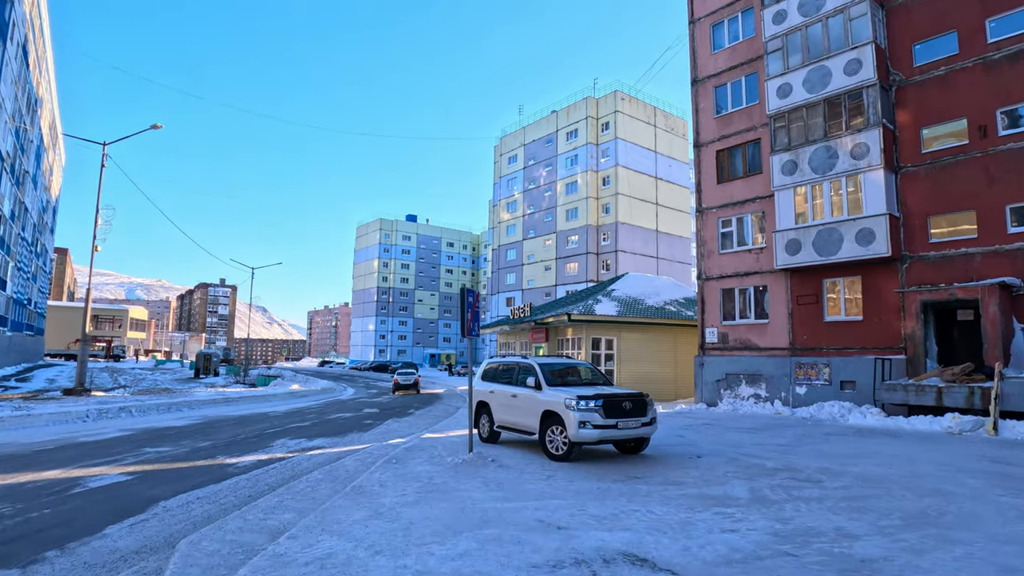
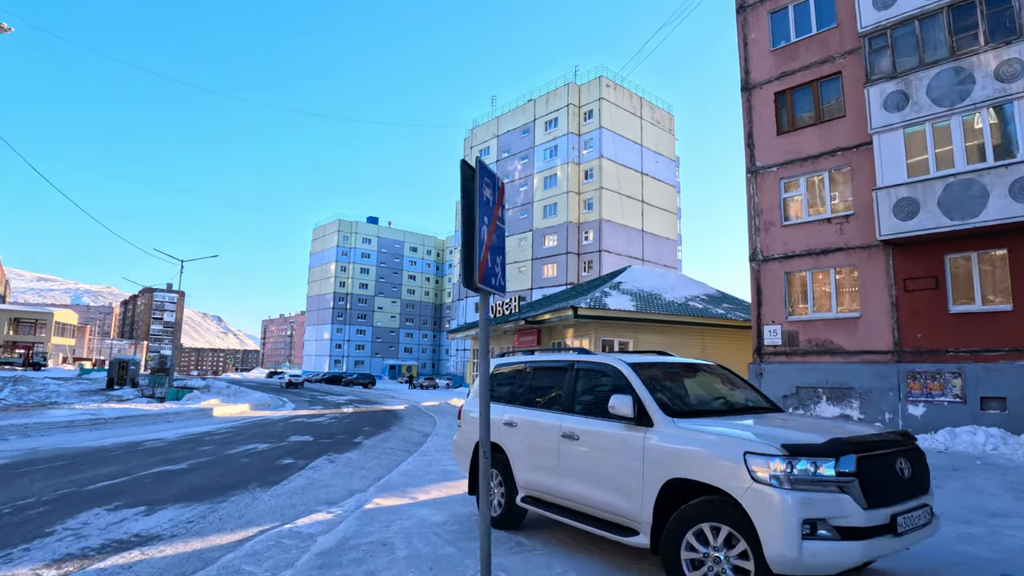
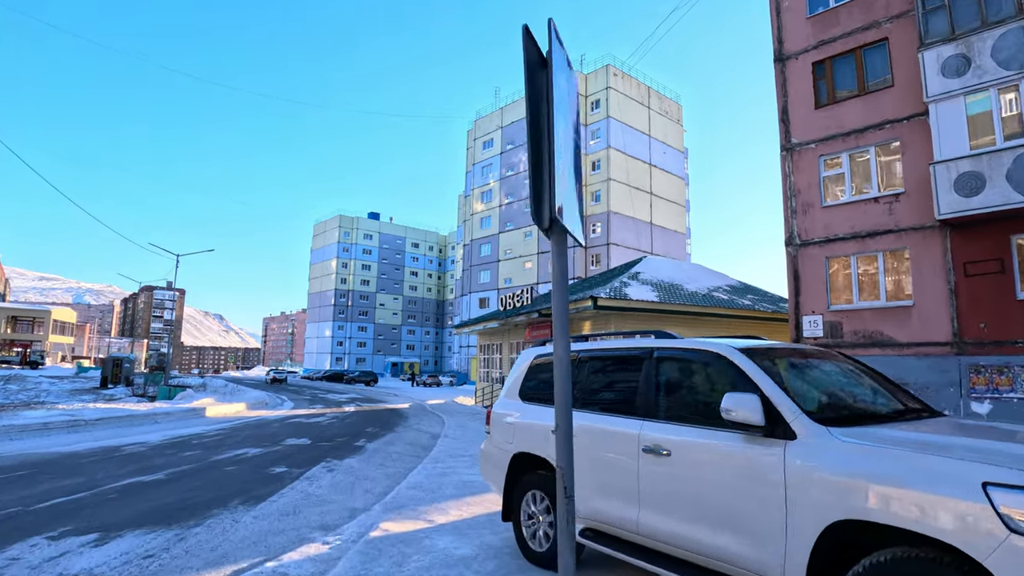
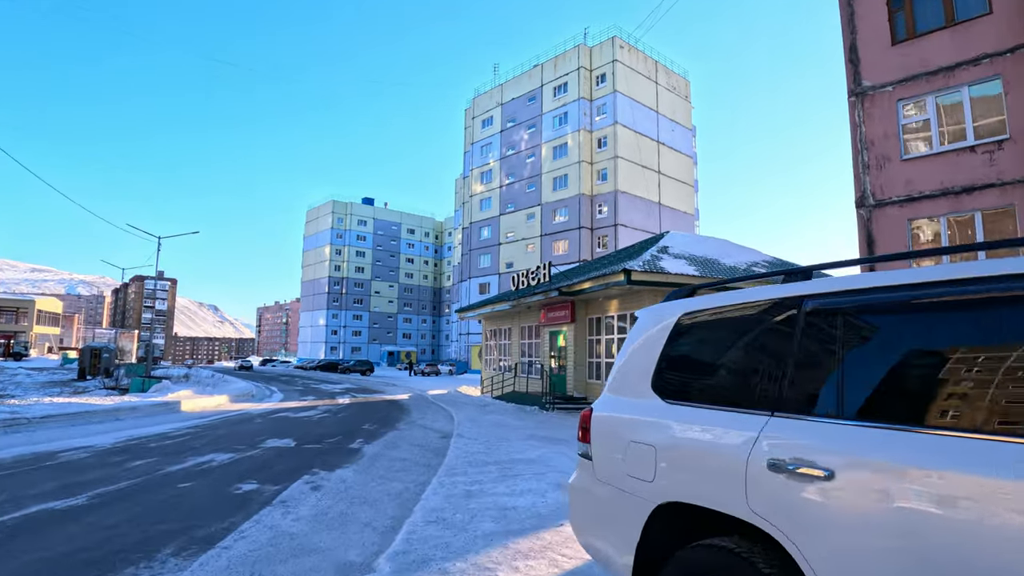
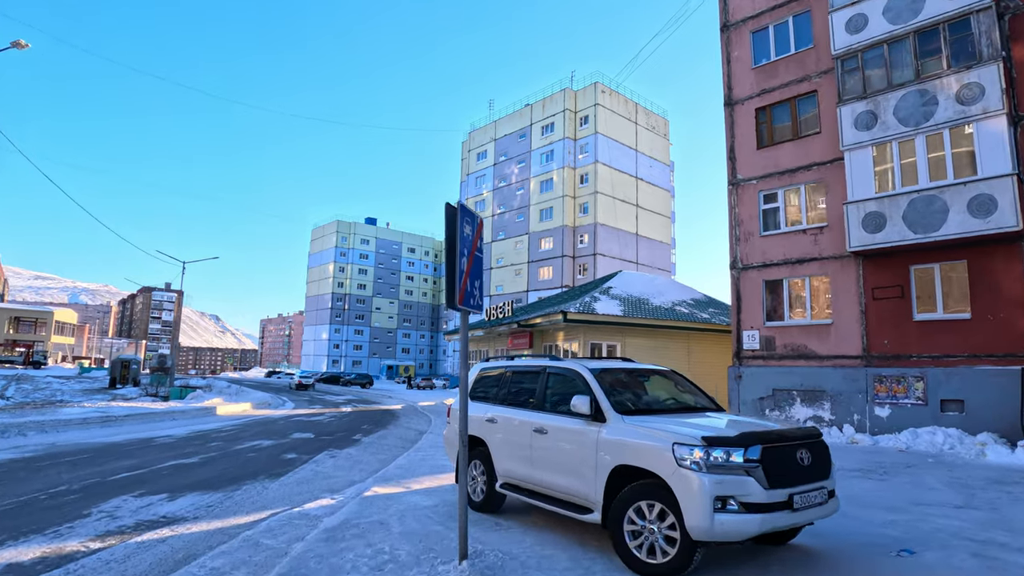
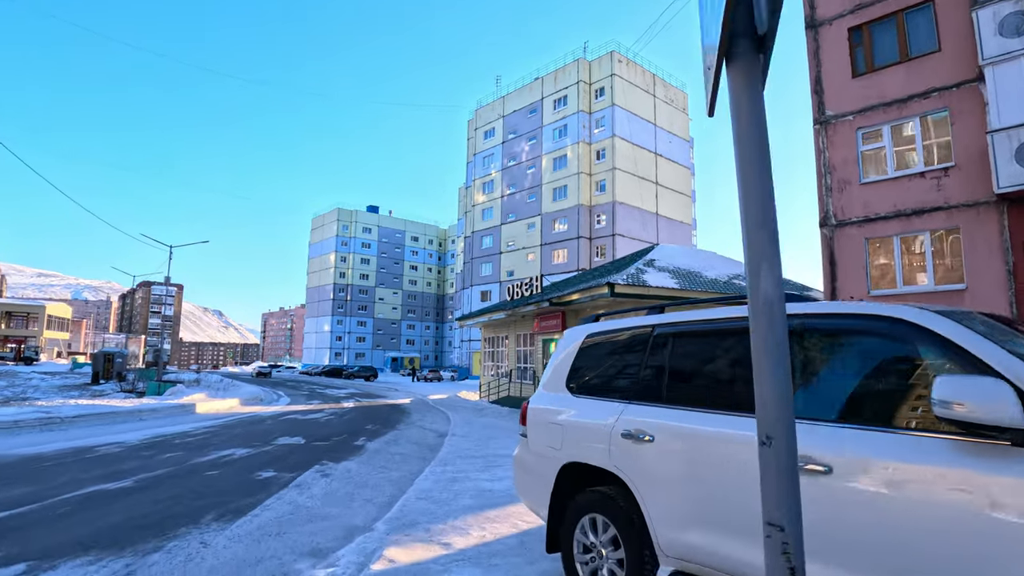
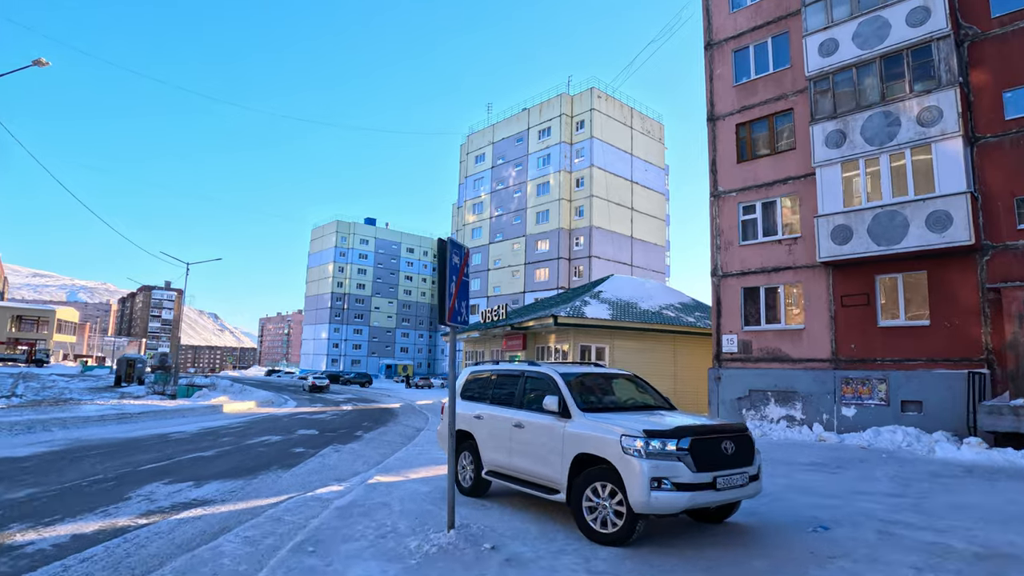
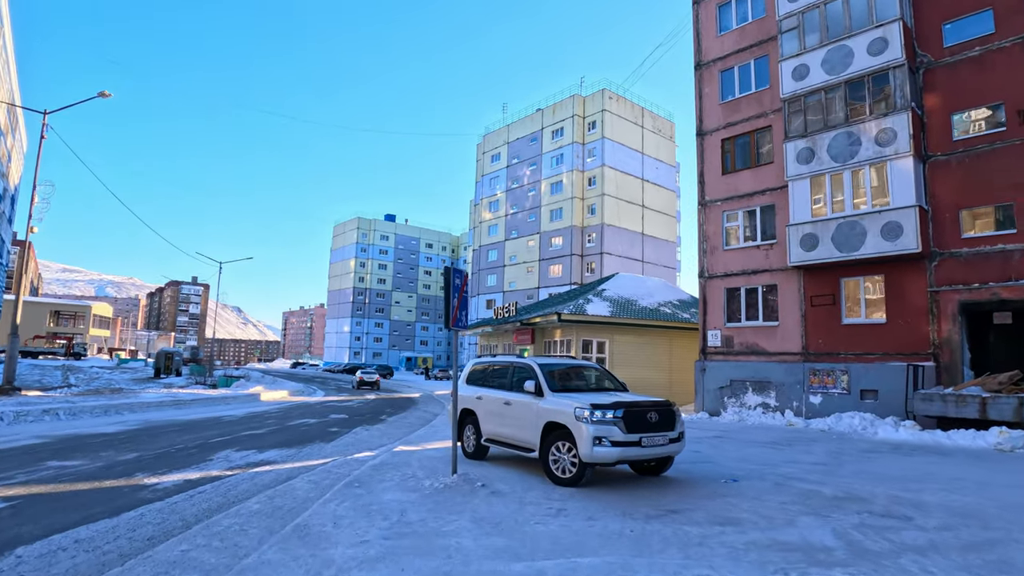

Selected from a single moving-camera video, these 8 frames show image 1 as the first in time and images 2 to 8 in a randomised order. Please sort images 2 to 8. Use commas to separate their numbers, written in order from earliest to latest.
8, 7, 5, 2, 3, 6, 4
